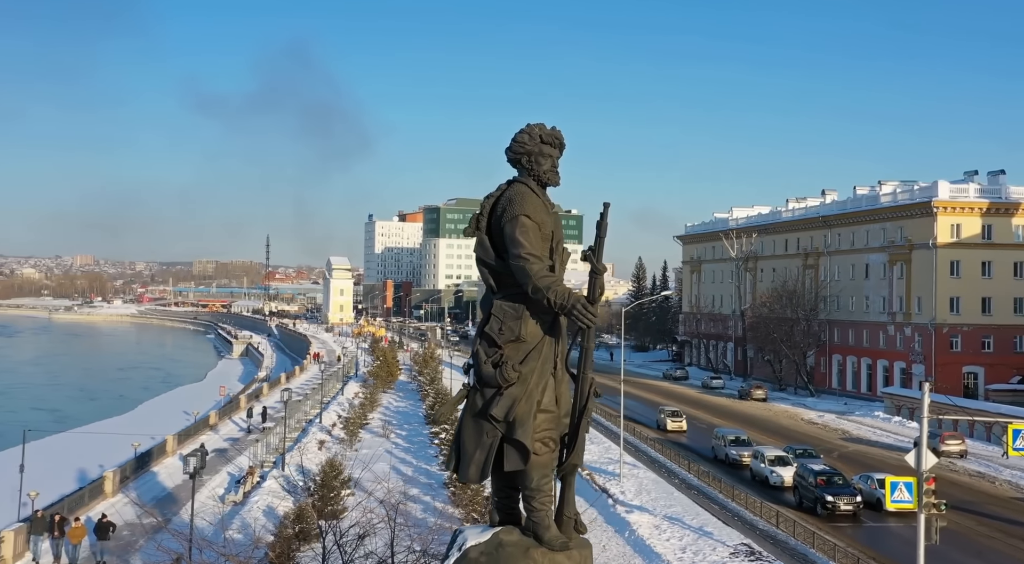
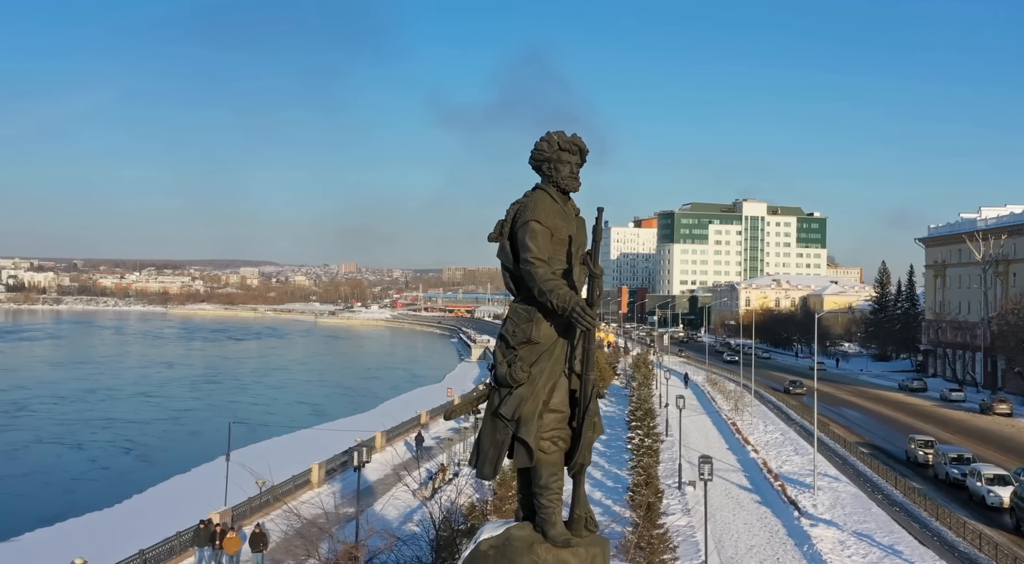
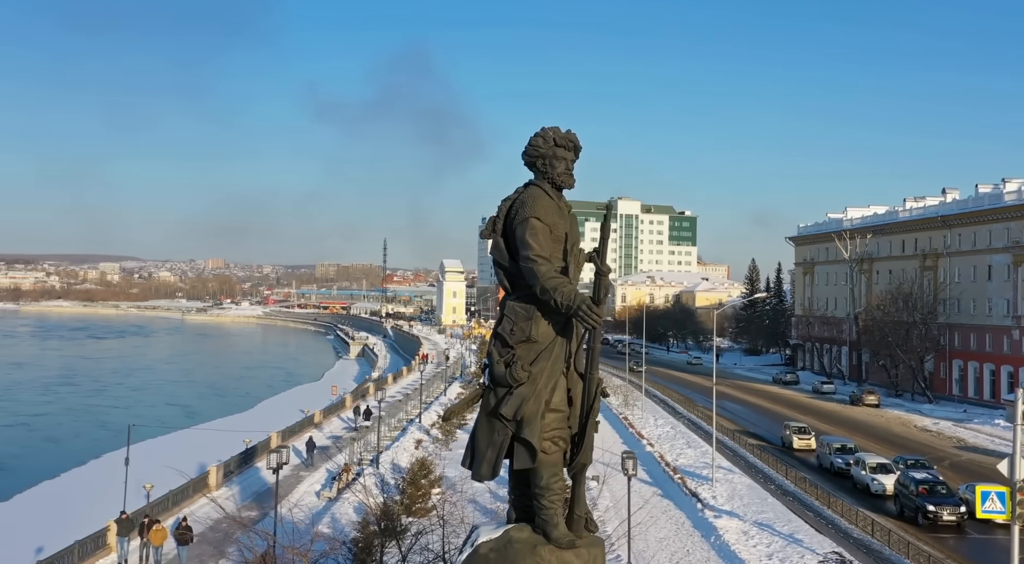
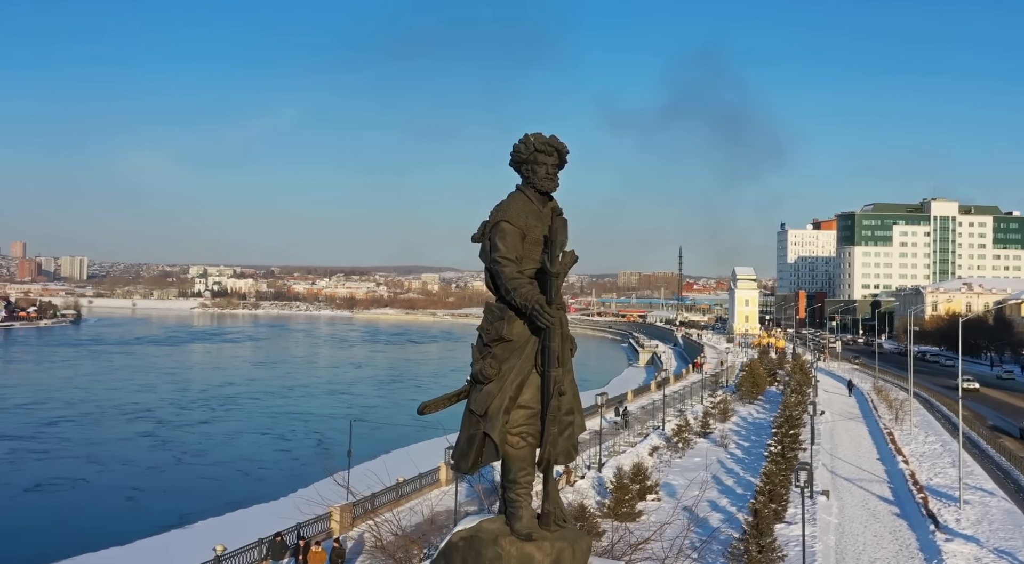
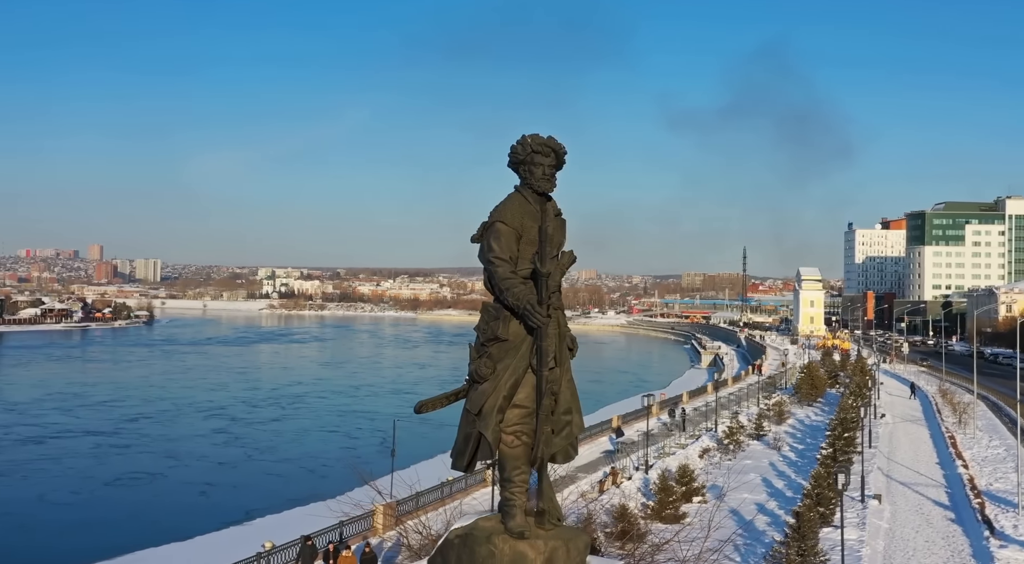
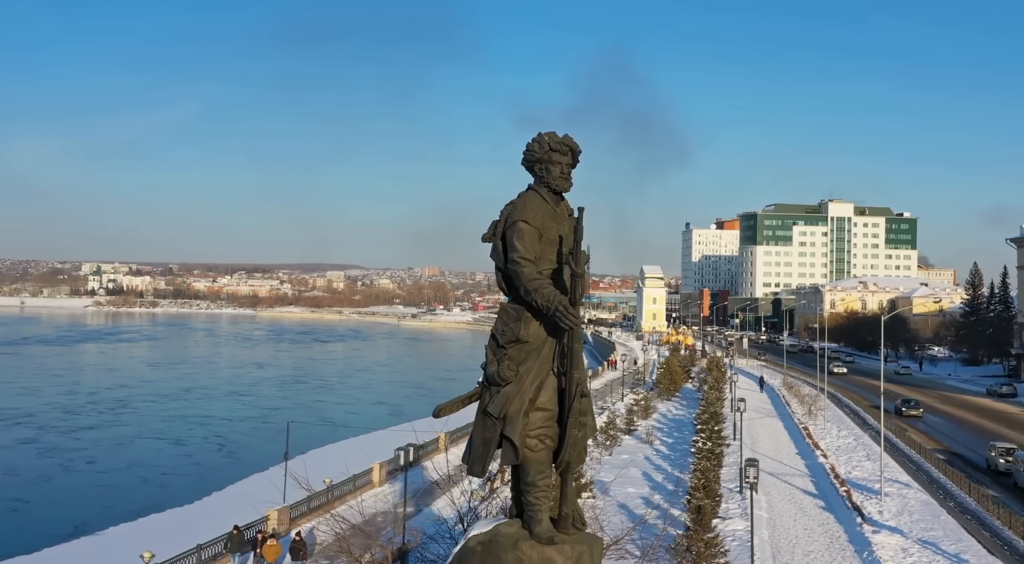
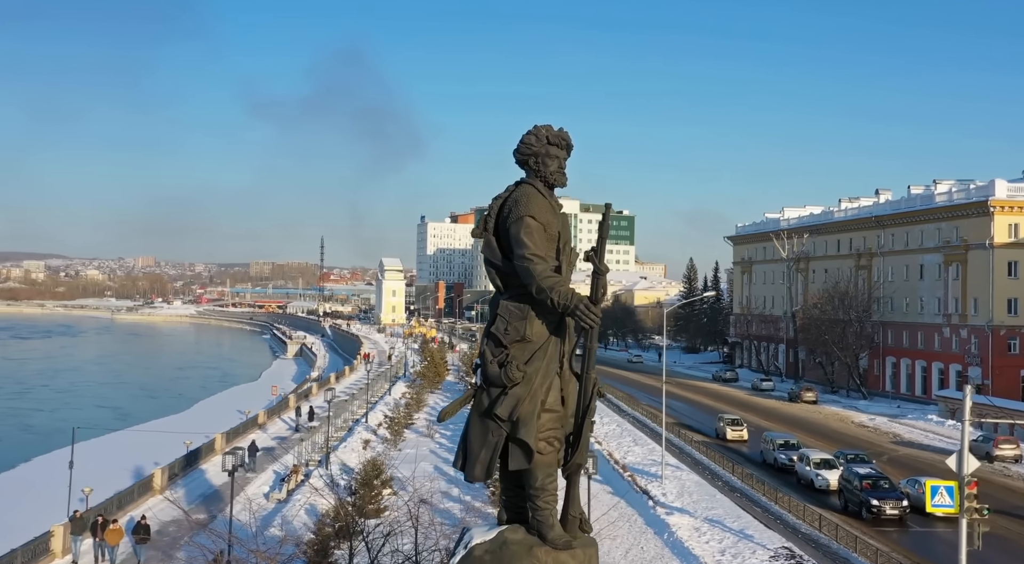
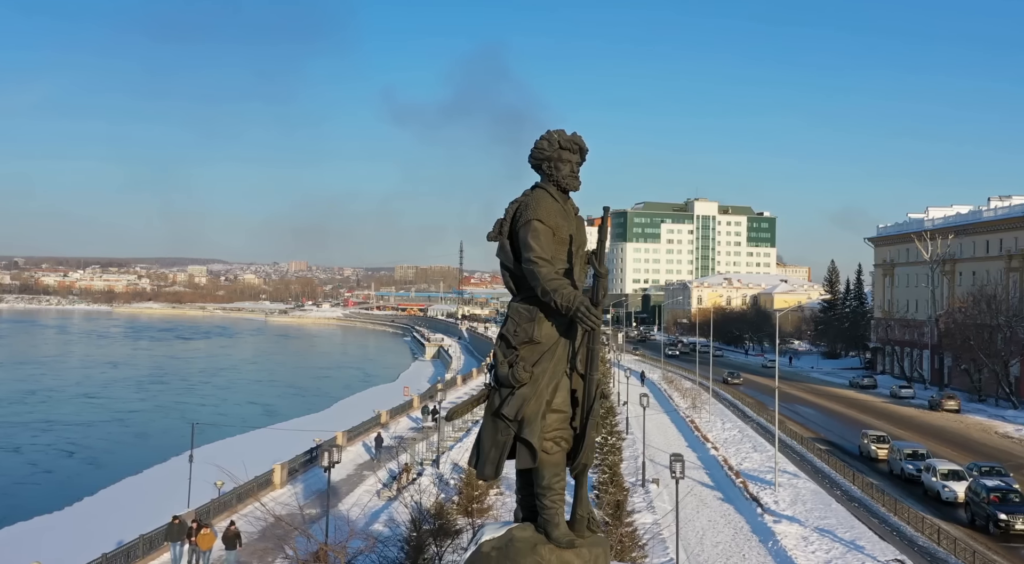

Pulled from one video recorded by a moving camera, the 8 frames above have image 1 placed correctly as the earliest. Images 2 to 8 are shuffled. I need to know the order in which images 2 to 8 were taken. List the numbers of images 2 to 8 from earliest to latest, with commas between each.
7, 3, 8, 2, 6, 4, 5
